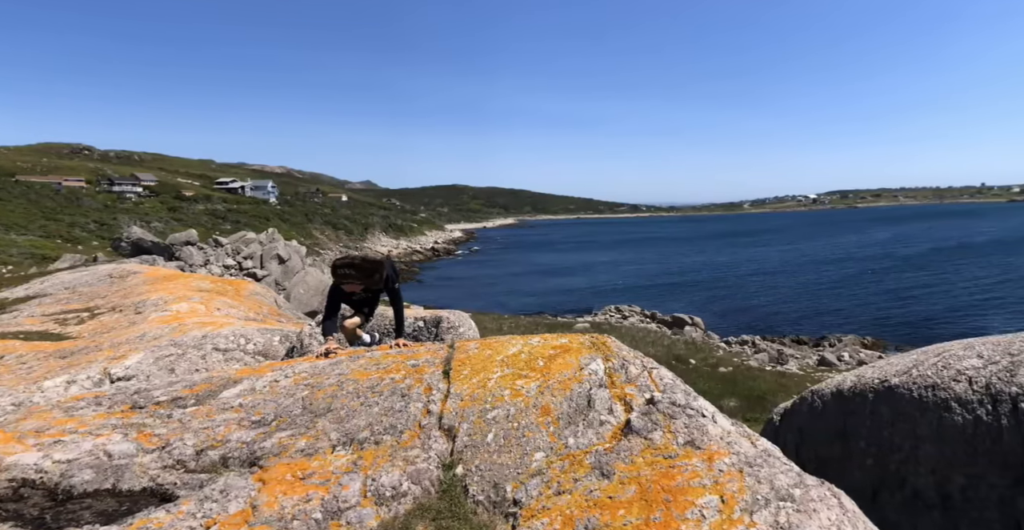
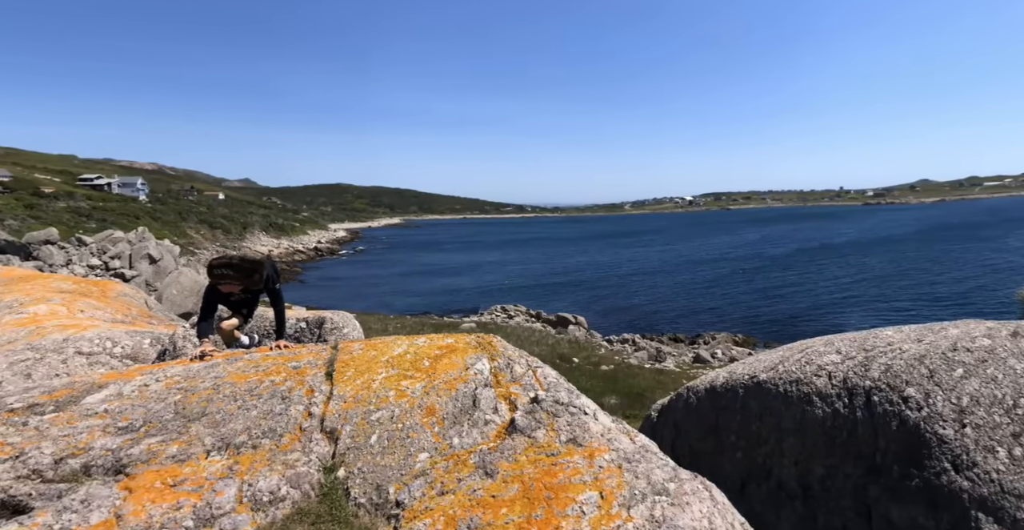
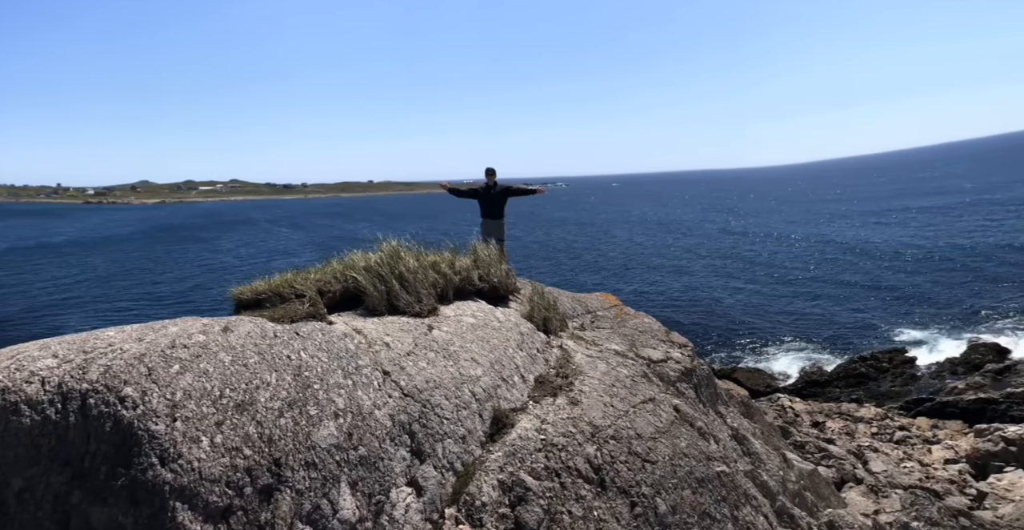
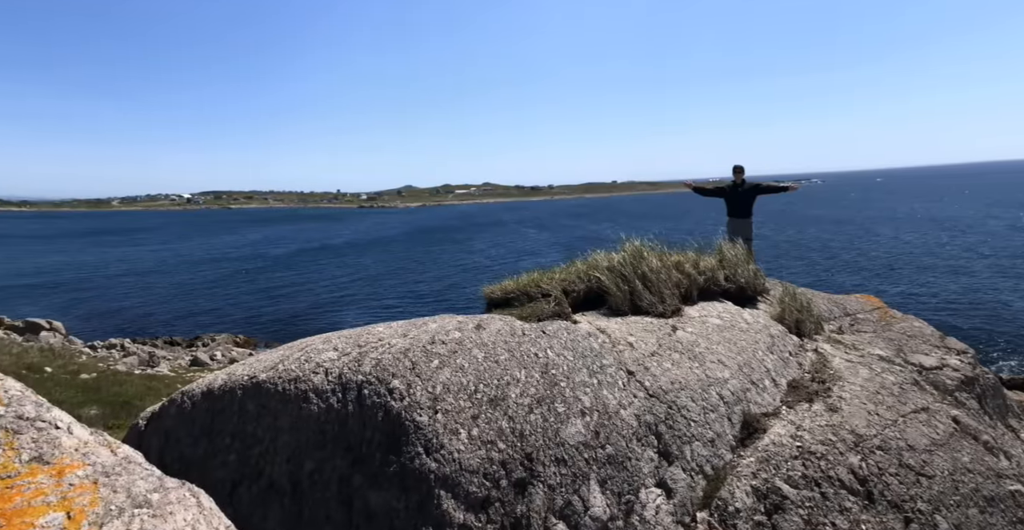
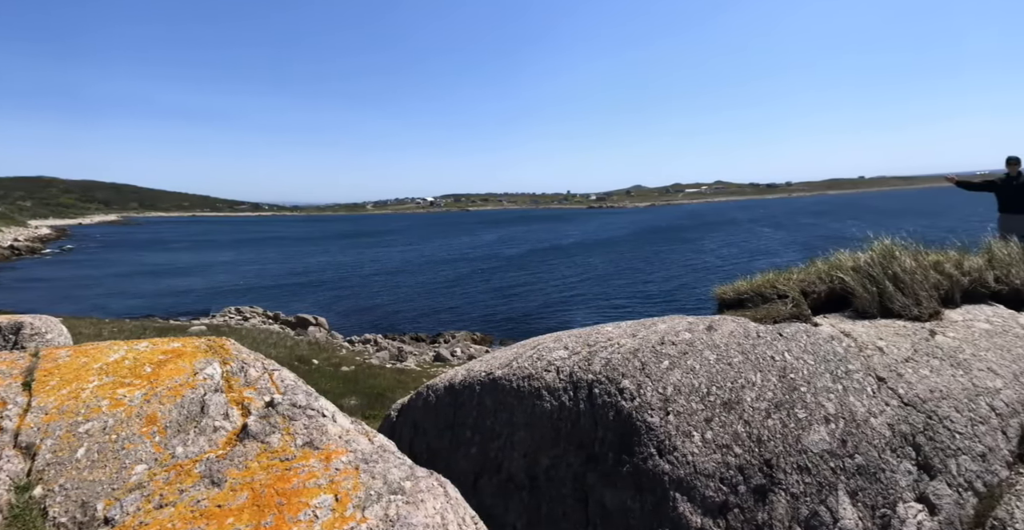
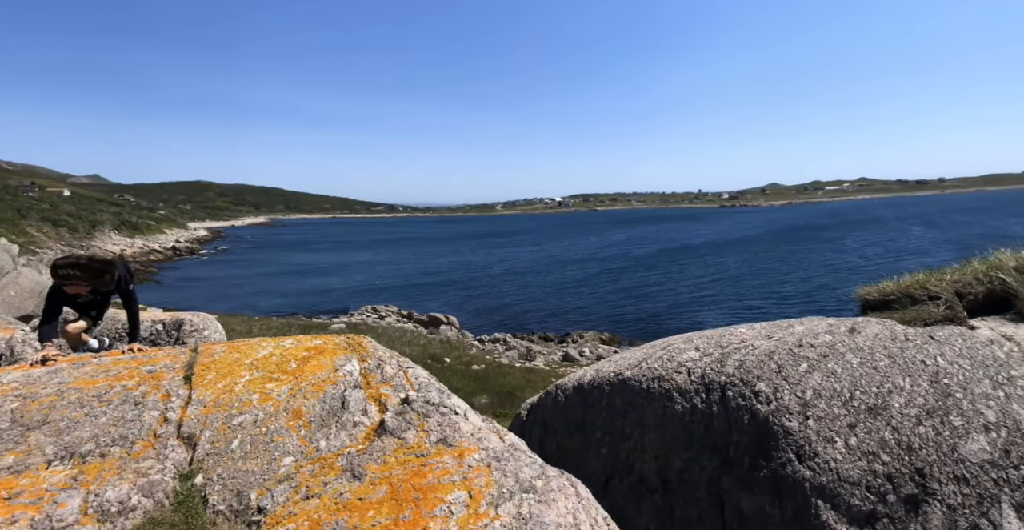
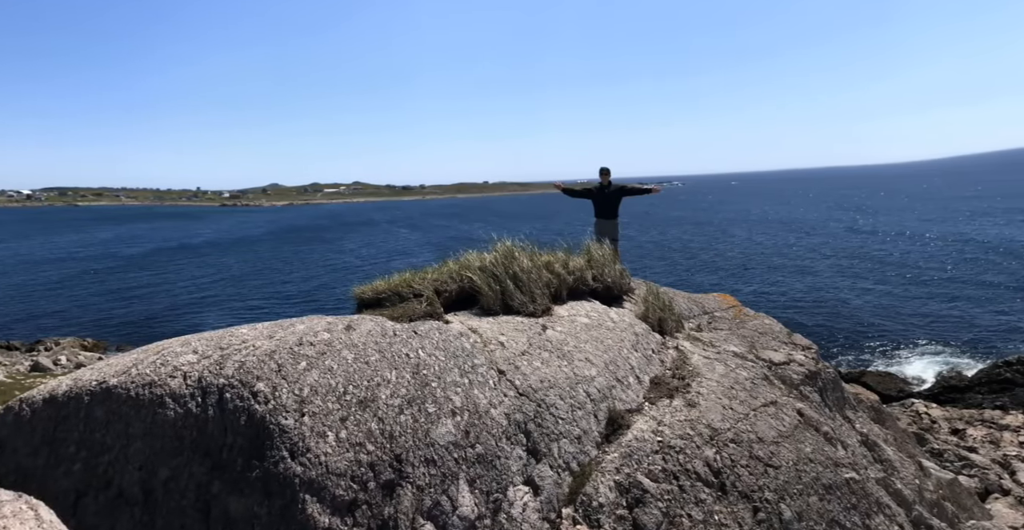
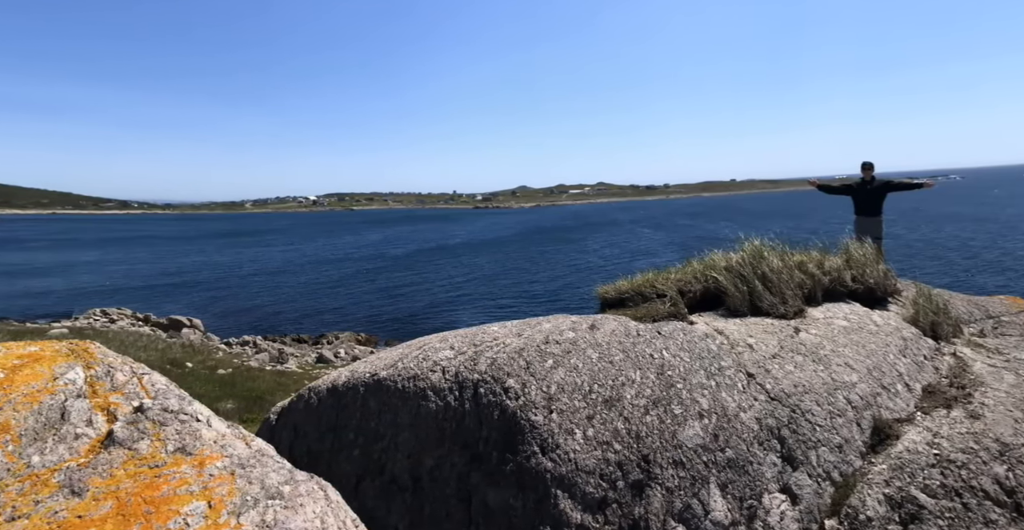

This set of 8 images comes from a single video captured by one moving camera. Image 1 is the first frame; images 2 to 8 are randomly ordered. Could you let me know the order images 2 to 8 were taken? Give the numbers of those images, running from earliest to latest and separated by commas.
2, 6, 5, 8, 4, 7, 3
